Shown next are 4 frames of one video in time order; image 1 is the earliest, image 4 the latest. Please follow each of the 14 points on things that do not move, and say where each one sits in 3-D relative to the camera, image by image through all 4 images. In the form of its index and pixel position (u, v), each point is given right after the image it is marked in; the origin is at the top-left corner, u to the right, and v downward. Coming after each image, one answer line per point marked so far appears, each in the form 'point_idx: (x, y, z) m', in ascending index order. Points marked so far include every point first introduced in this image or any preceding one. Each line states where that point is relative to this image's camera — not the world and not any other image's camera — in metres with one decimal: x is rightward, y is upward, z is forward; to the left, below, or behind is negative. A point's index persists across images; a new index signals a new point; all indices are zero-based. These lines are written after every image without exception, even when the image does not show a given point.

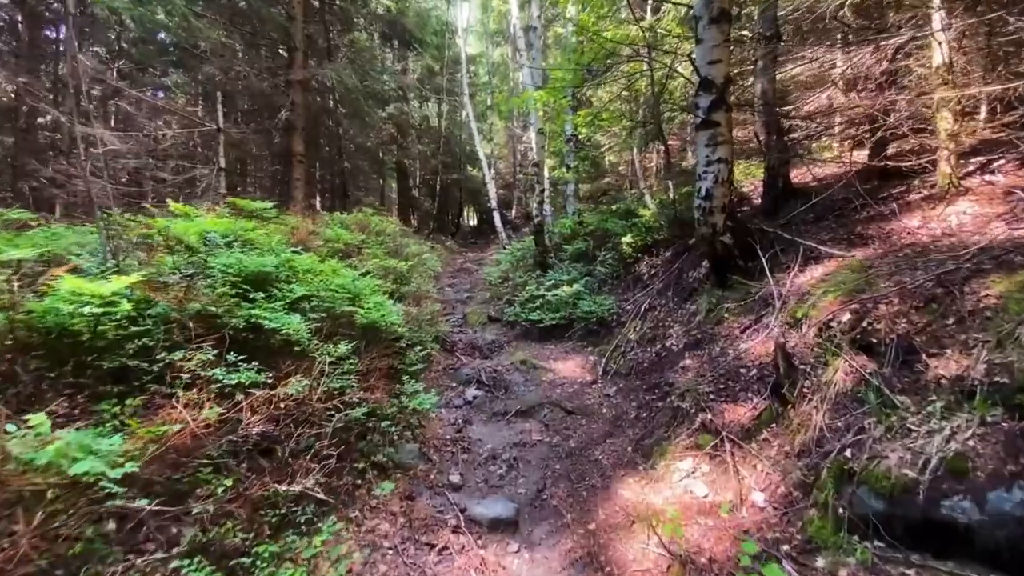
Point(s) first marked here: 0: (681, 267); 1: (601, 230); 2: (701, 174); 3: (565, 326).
0: (+3.0, +0.4, +8.9) m
1: (+2.3, +1.5, +12.9) m
2: (+2.8, +1.7, +7.4) m
3: (+1.1, -0.8, +9.9) m
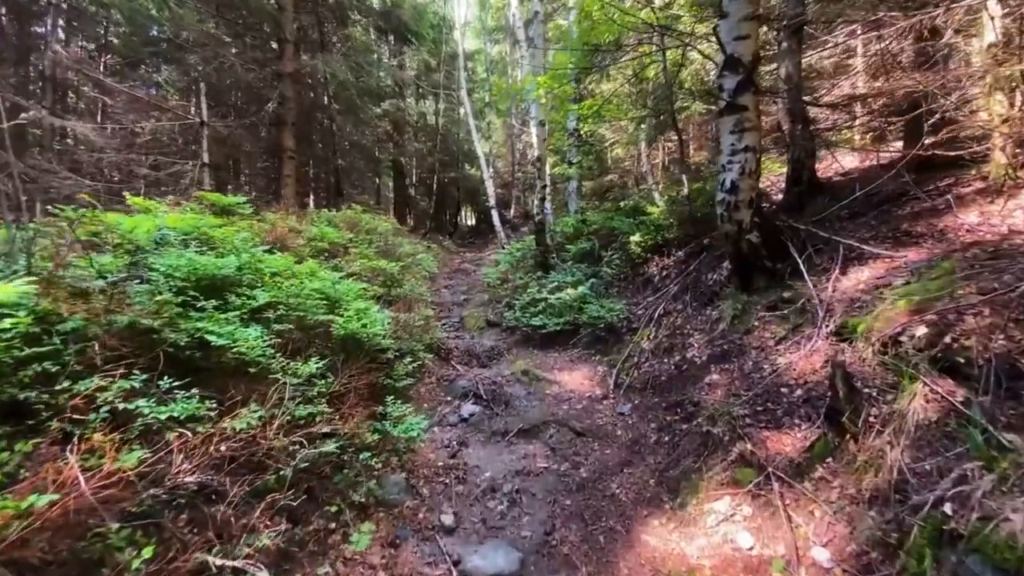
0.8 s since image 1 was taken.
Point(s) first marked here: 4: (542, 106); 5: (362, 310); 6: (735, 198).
0: (+3.1, +0.3, +8.1) m
1: (+2.3, +1.5, +12.1) m
2: (+2.9, +1.7, +6.6) m
3: (+1.1, -0.8, +9.1) m
4: (+0.8, +4.6, +12.5) m
5: (-1.7, -0.2, +5.6) m
6: (+3.0, +1.2, +6.5) m
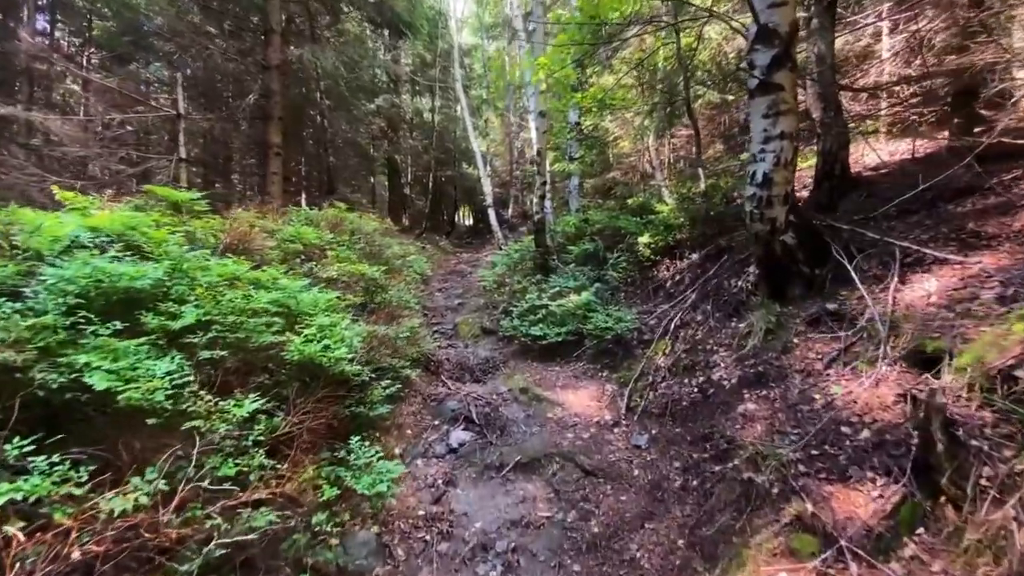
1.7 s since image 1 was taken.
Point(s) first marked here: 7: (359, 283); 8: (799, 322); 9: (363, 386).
0: (+3.0, +0.2, +7.2) m
1: (+2.3, +1.3, +11.2) m
2: (+2.8, +1.5, +5.7) m
3: (+1.0, -0.9, +8.2) m
4: (+0.7, +4.5, +11.6) m
5: (-1.8, -0.4, +4.7) m
6: (+2.9, +1.1, +5.6) m
7: (-2.4, 0.0, +7.6) m
8: (+3.1, -0.4, +5.3) m
9: (-1.4, -1.0, +4.8) m
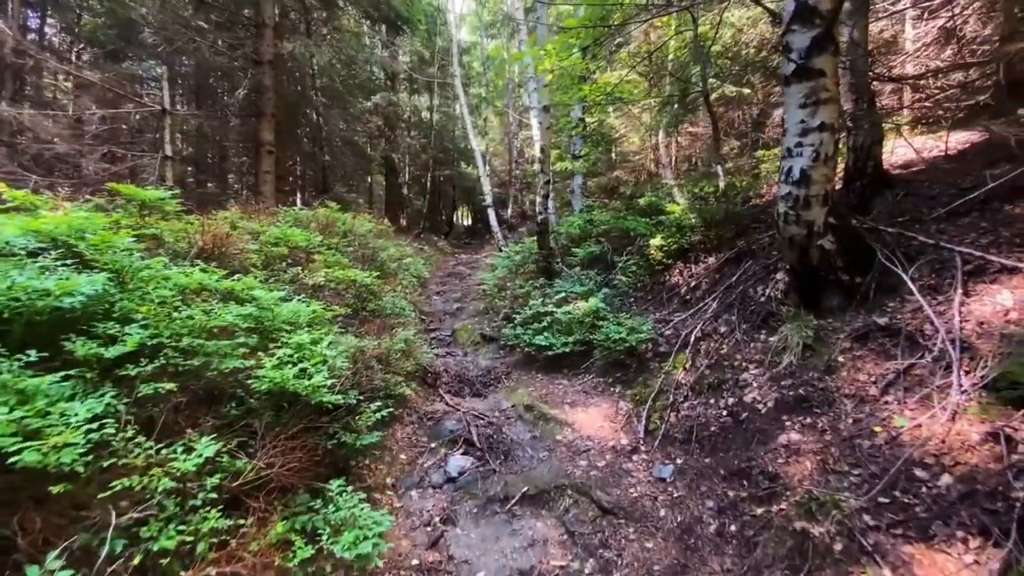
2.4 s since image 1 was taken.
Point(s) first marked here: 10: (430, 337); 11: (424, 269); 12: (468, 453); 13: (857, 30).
0: (+3.1, +0.1, +6.6) m
1: (+2.3, +1.2, +10.6) m
2: (+2.9, +1.4, +5.1) m
3: (+1.1, -1.0, +7.6) m
4: (+0.7, +4.4, +11.0) m
5: (-1.7, -0.5, +4.0) m
6: (+3.0, +1.0, +5.0) m
7: (-2.3, -0.1, +7.0) m
8: (+3.2, -0.5, +4.7) m
9: (-1.4, -1.1, +4.2) m
10: (-1.5, -0.9, +9.2) m
11: (-2.6, +0.5, +14.4) m
12: (-0.5, -1.9, +5.5) m
13: (+4.5, +3.4, +6.4) m
